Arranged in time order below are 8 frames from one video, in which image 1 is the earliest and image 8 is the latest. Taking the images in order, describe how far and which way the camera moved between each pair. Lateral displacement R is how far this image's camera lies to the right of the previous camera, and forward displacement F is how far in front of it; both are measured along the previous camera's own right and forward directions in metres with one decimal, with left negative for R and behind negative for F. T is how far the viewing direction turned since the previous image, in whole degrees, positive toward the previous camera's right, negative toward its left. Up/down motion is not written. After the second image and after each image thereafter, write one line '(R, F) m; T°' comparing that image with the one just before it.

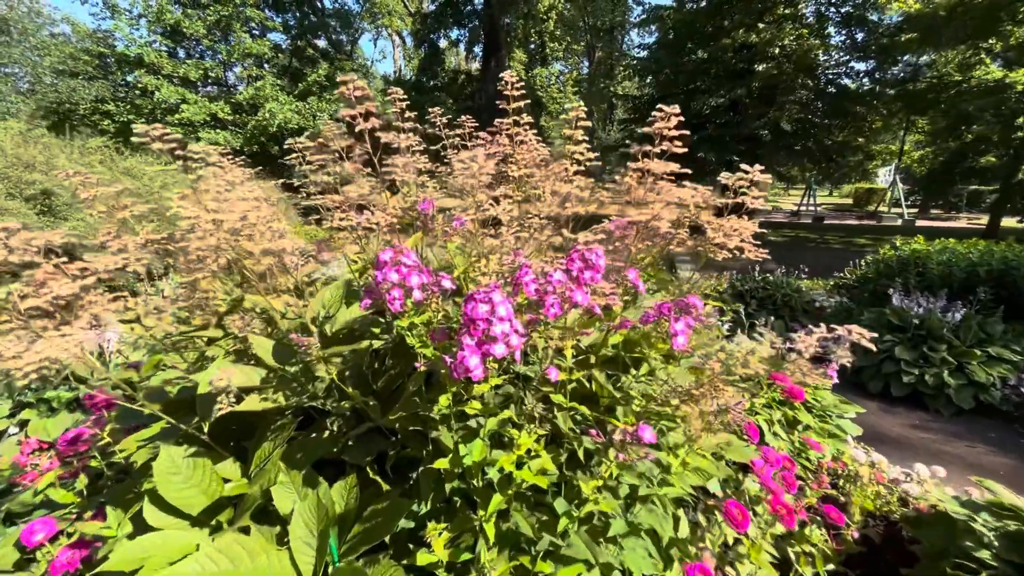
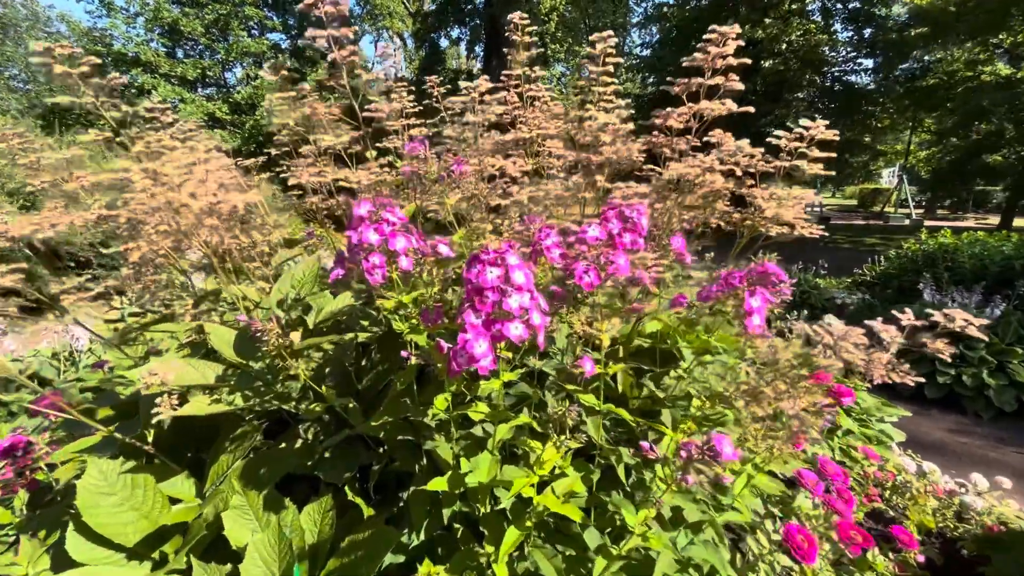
(0.0, +0.3) m; 0°
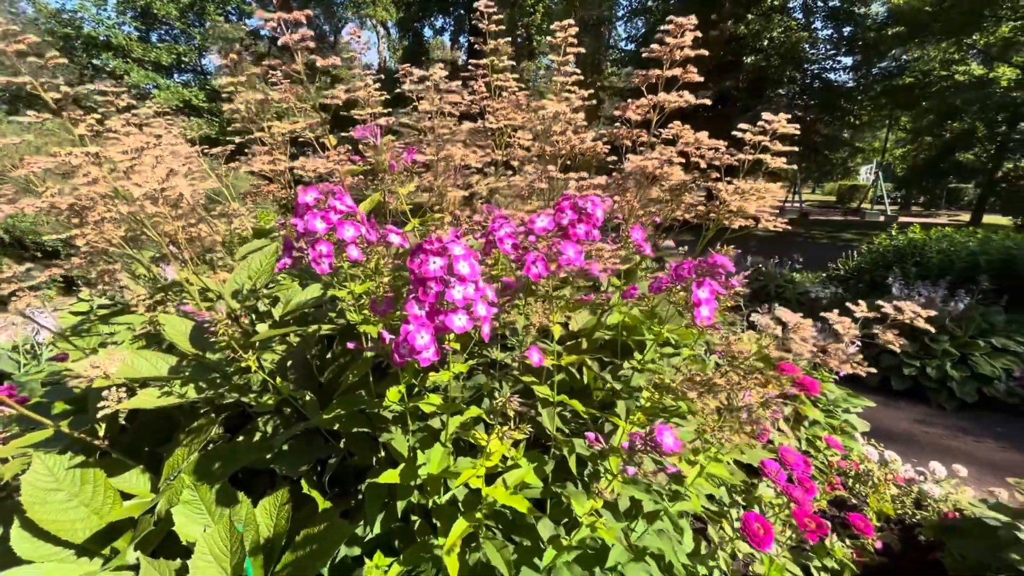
(+0.1, 0.0) m; +2°
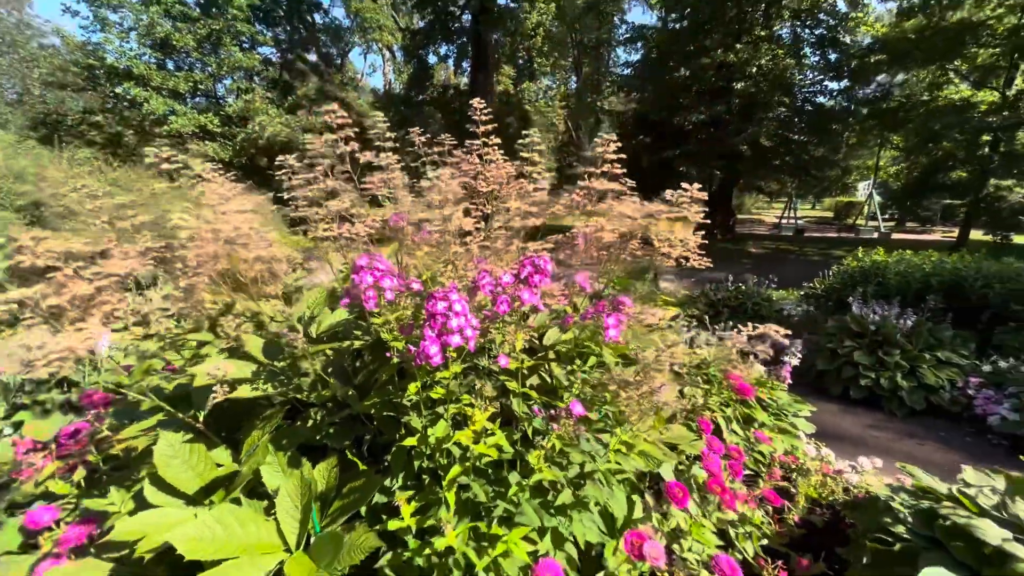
(+0.1, -0.5) m; 0°
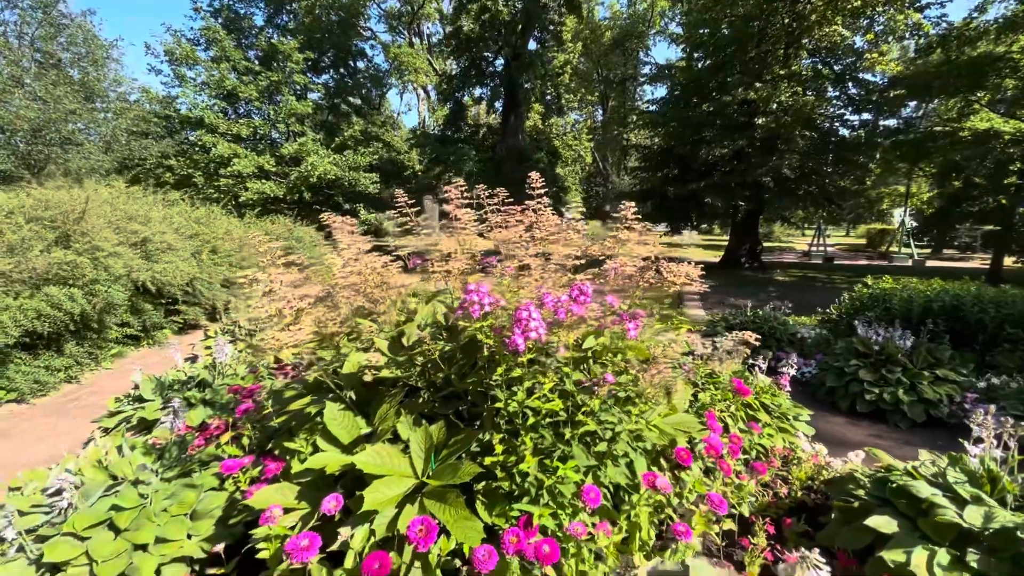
(-0.1, -0.8) m; -3°
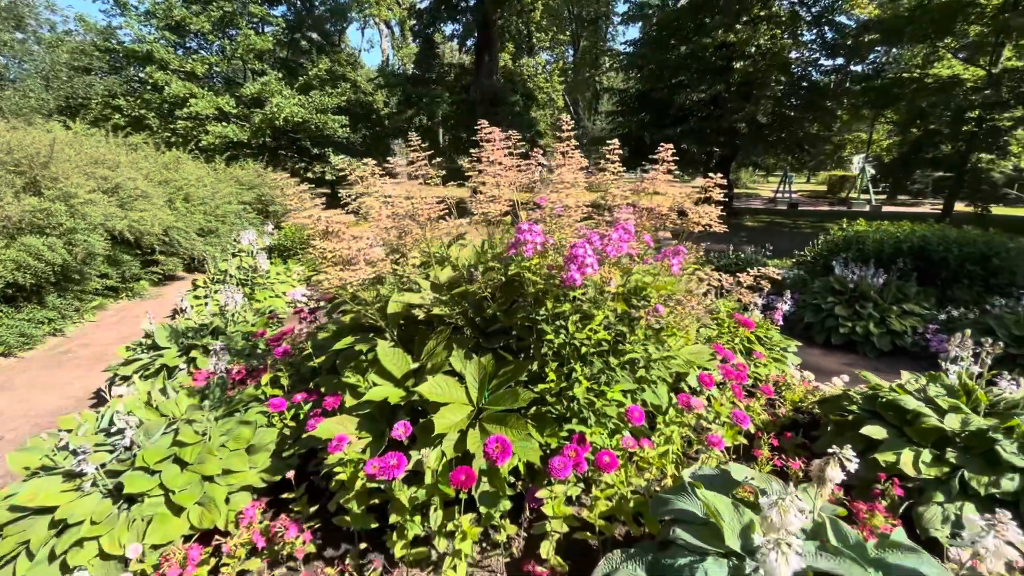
(-0.4, -0.1) m; +4°
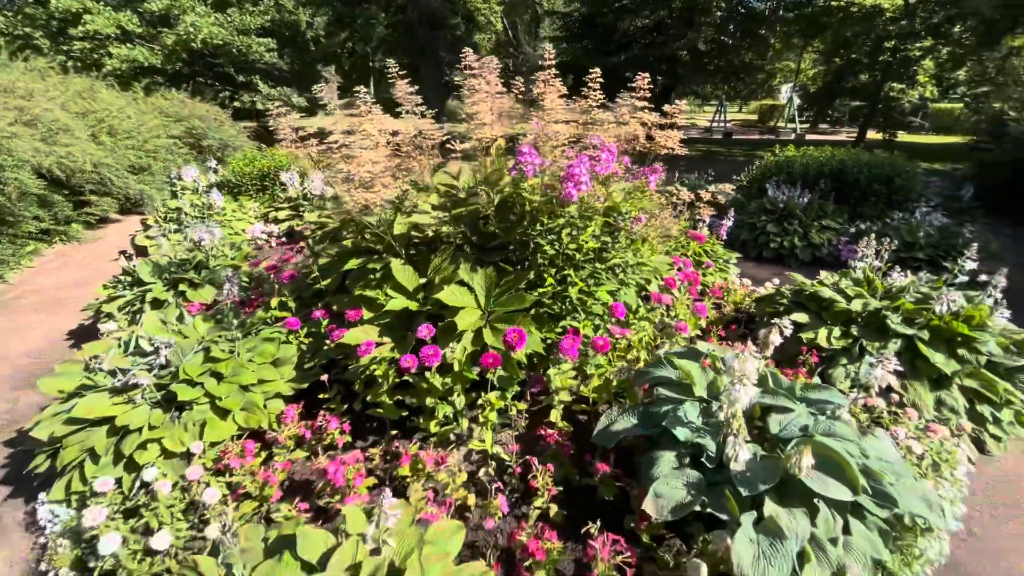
(-0.3, -0.3) m; +7°
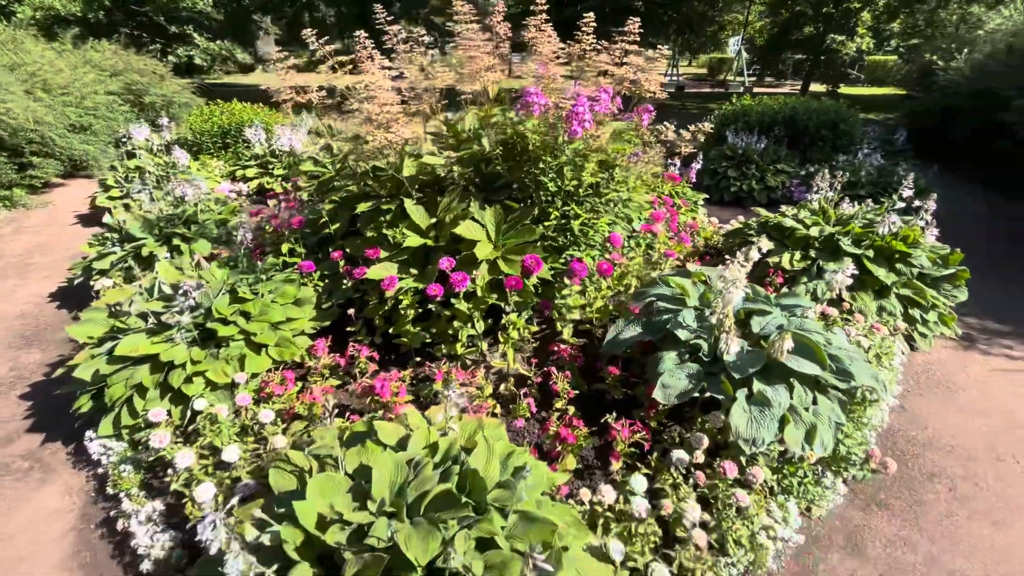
(-0.3, -0.2) m; +5°
